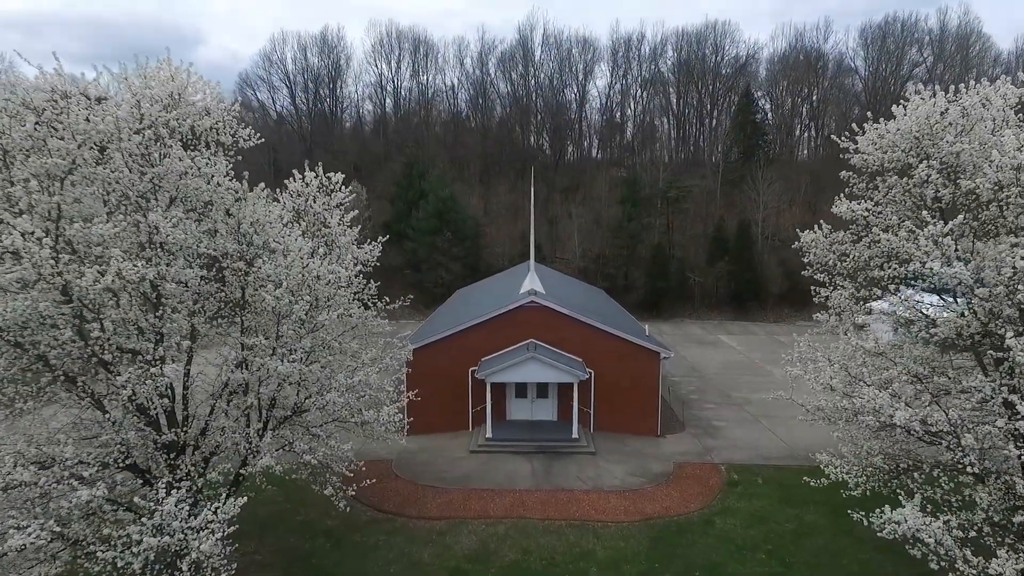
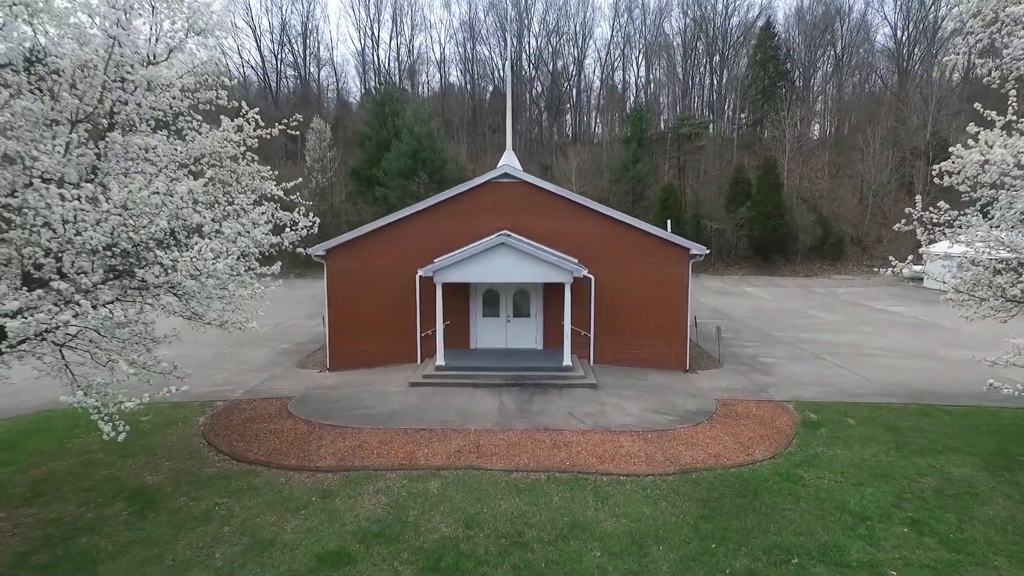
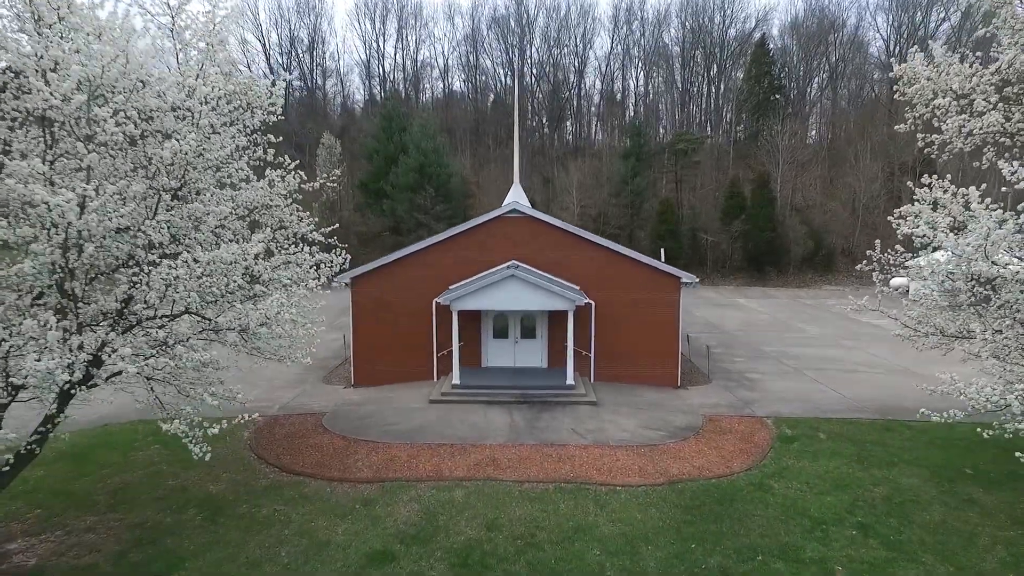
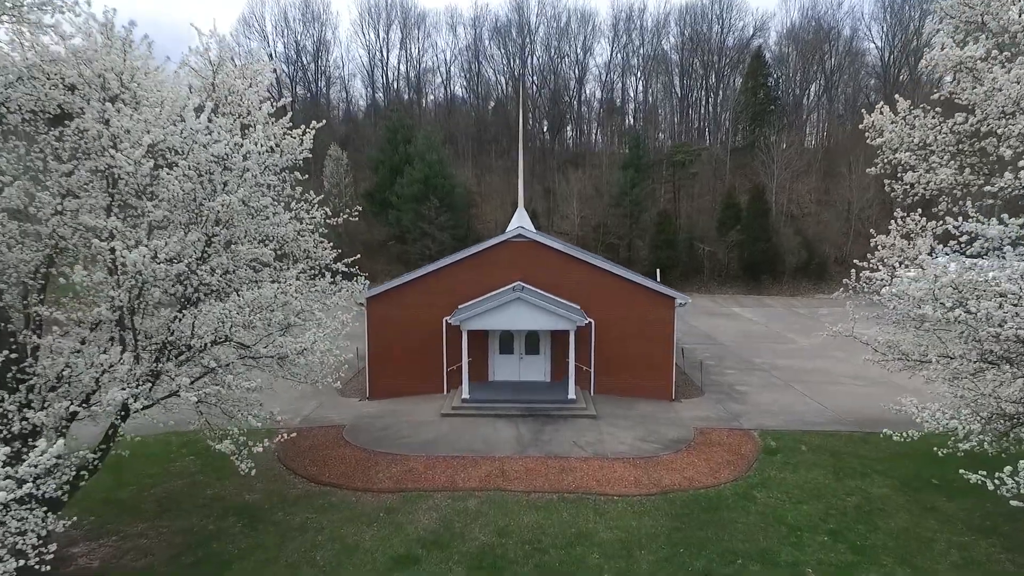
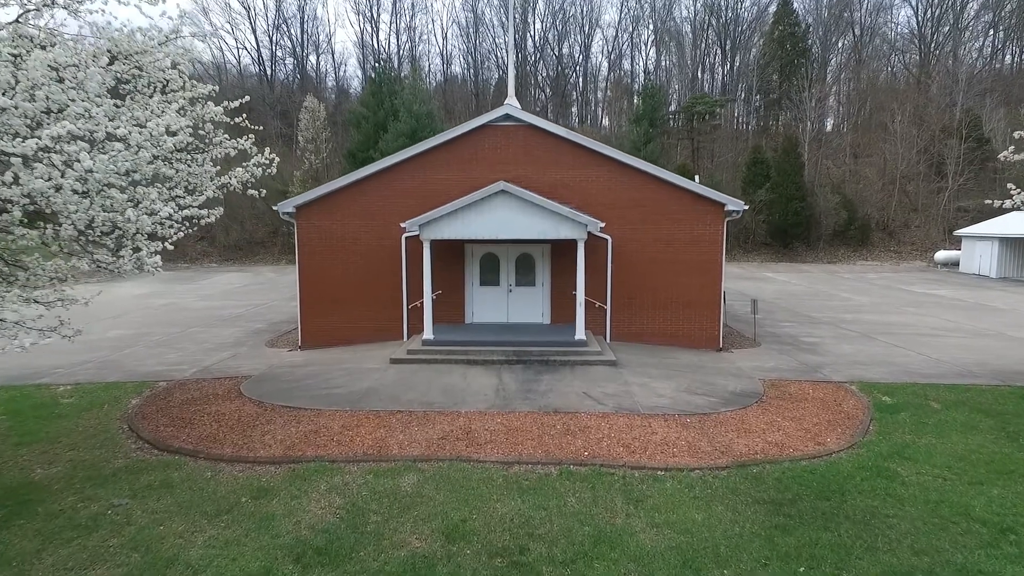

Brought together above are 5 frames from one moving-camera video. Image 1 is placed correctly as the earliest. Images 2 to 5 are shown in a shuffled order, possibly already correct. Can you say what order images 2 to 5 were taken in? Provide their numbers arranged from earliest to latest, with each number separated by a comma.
4, 3, 2, 5
